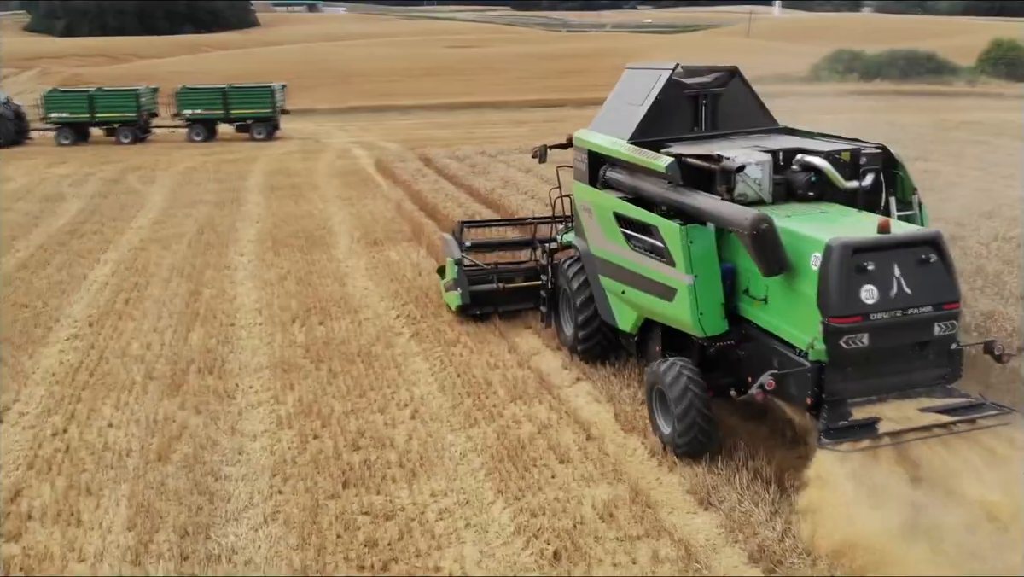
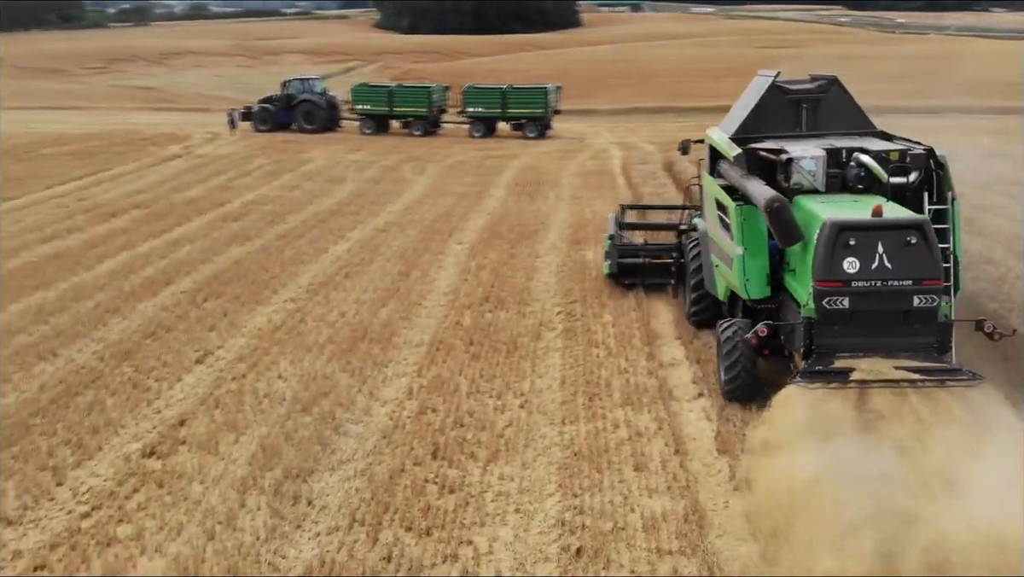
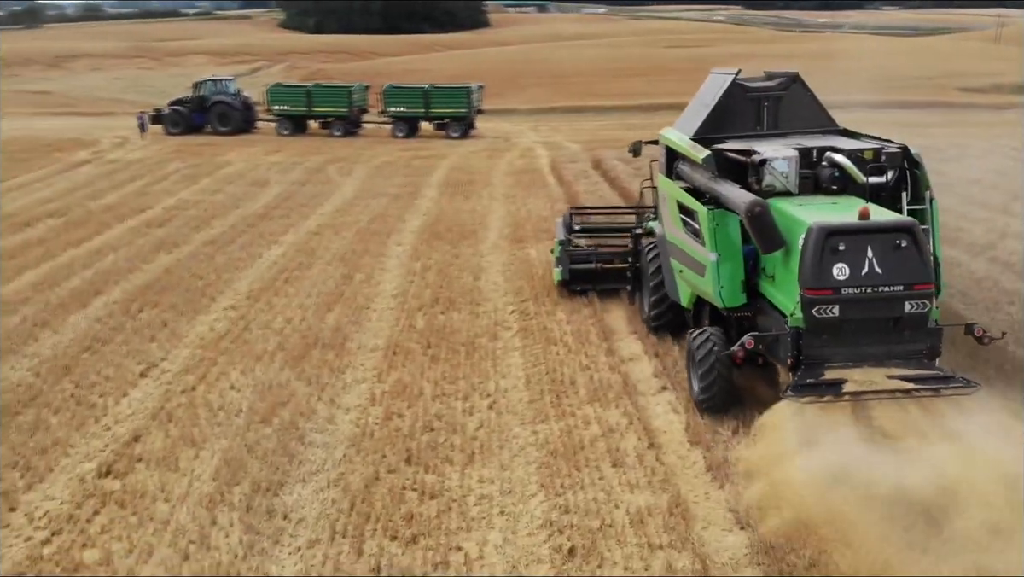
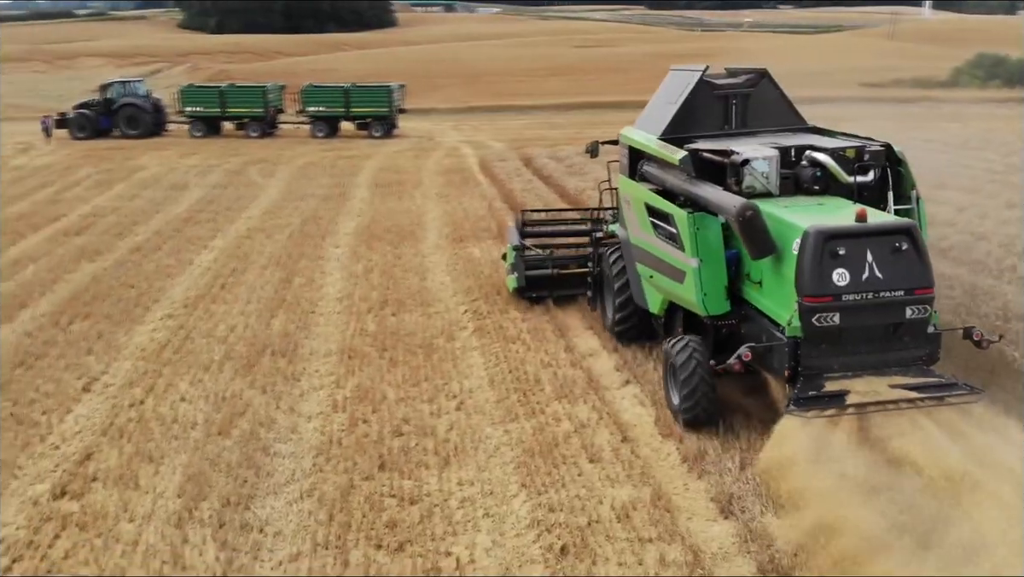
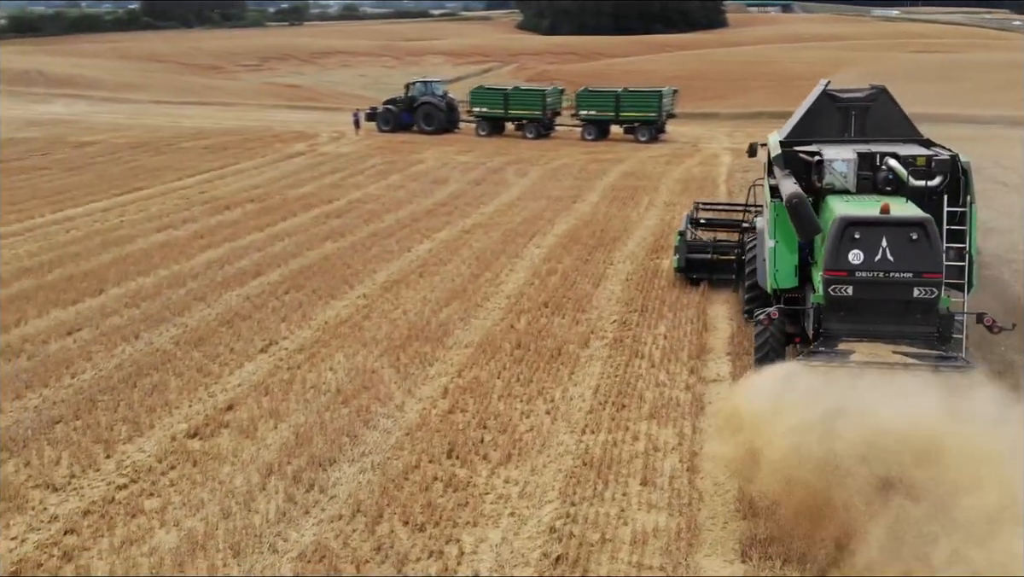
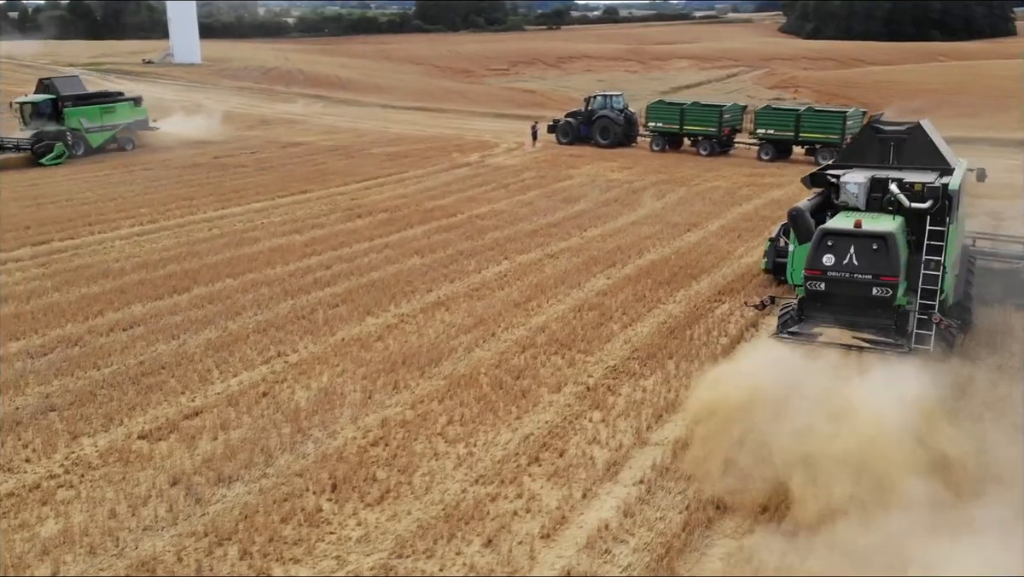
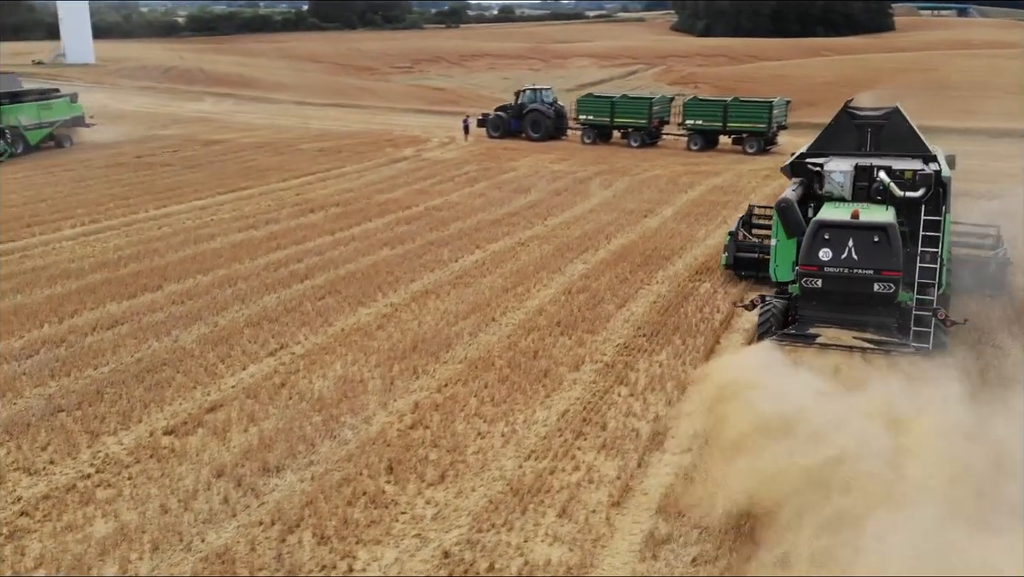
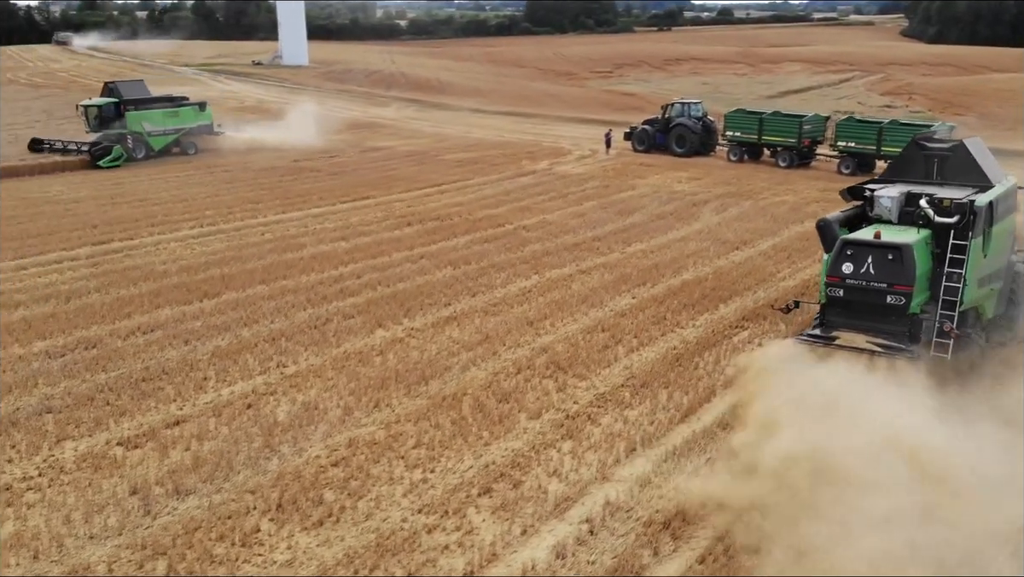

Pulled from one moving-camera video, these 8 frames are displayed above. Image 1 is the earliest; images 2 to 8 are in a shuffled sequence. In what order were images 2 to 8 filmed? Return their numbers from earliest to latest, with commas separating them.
4, 3, 2, 5, 7, 6, 8
